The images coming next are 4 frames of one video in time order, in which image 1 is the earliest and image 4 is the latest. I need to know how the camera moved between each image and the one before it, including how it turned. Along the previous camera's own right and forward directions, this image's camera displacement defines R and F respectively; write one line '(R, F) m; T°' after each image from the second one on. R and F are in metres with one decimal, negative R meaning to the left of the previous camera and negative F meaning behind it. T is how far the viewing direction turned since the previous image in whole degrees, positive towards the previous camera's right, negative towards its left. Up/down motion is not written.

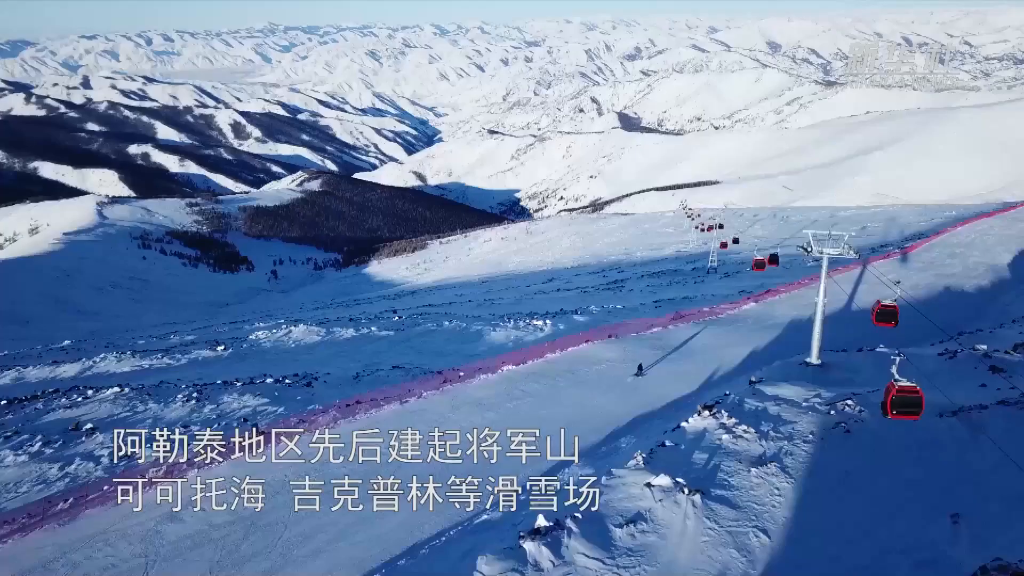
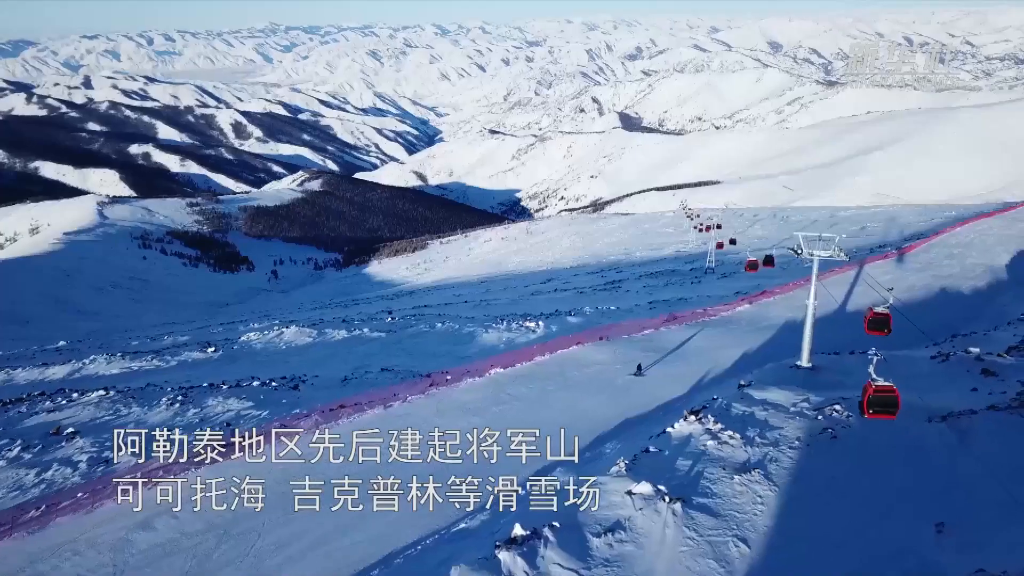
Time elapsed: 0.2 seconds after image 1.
(+0.2, +0.1) m; 0°
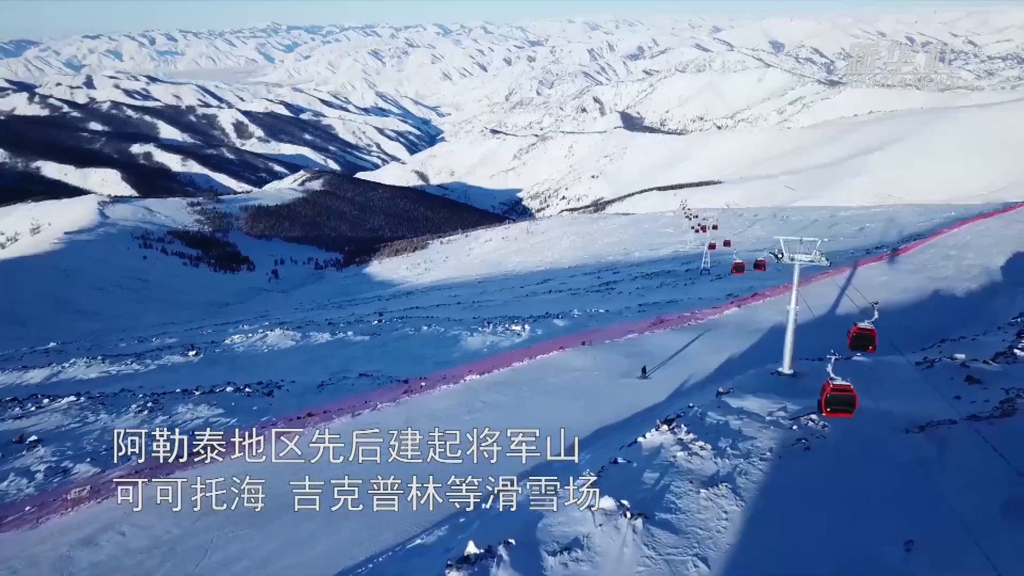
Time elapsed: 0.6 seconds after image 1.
(+0.4, +0.2) m; 0°
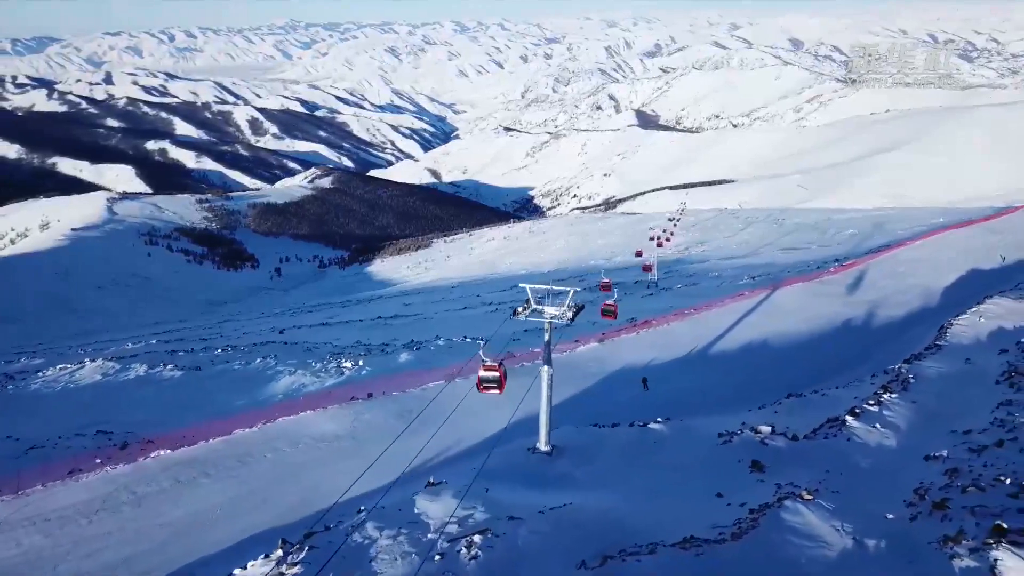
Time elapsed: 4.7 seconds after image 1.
(+4.6, +2.0) m; -1°
